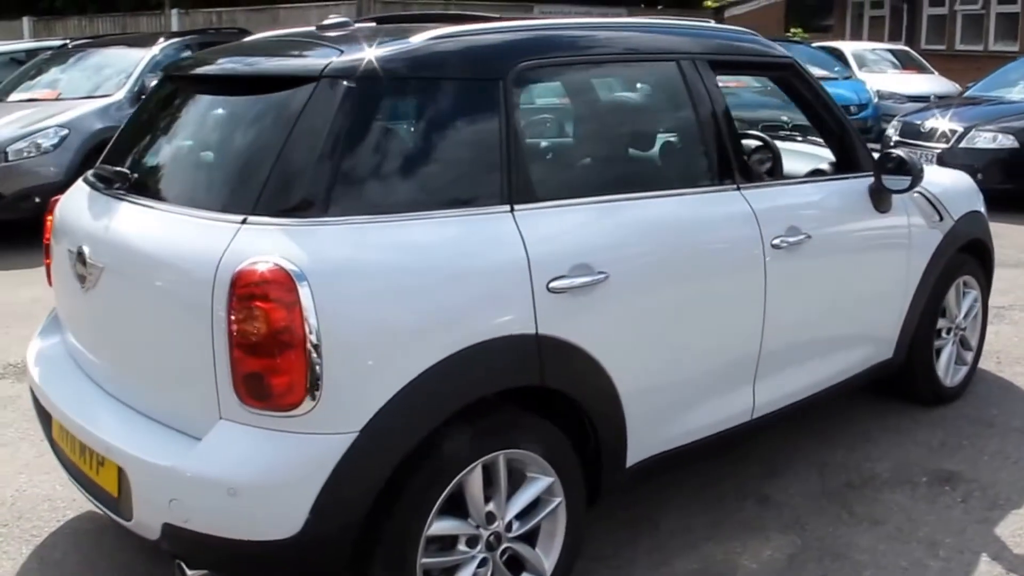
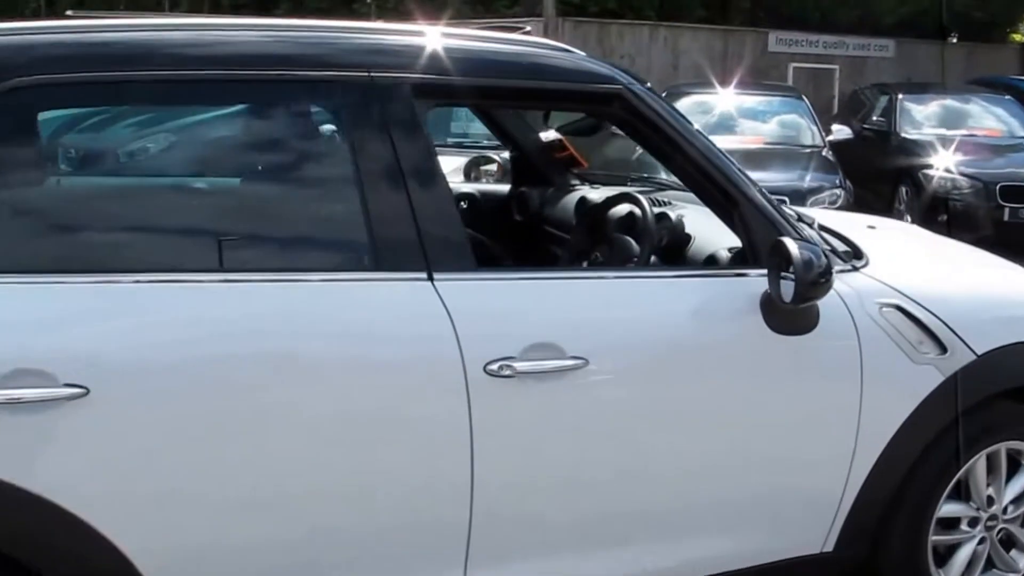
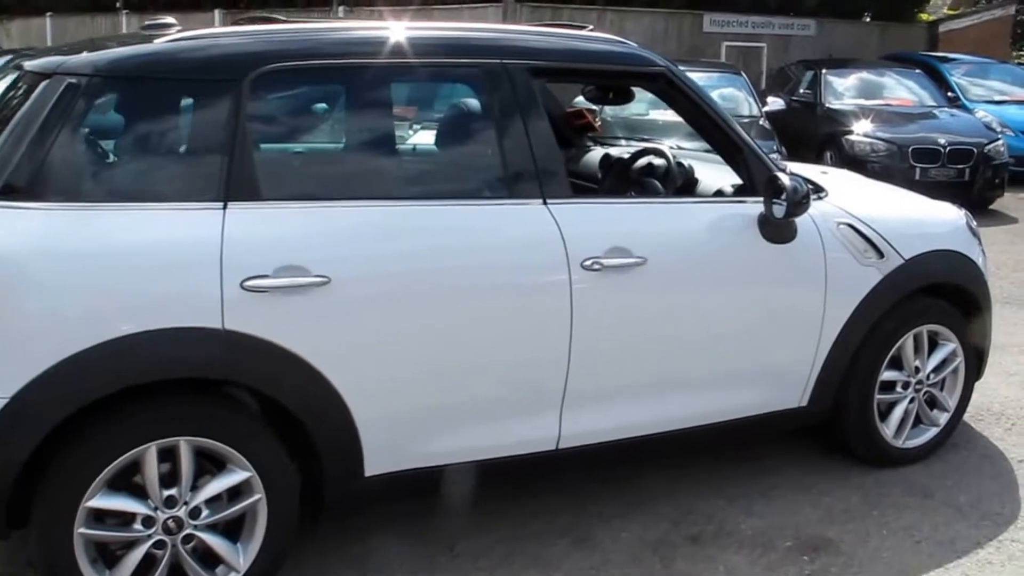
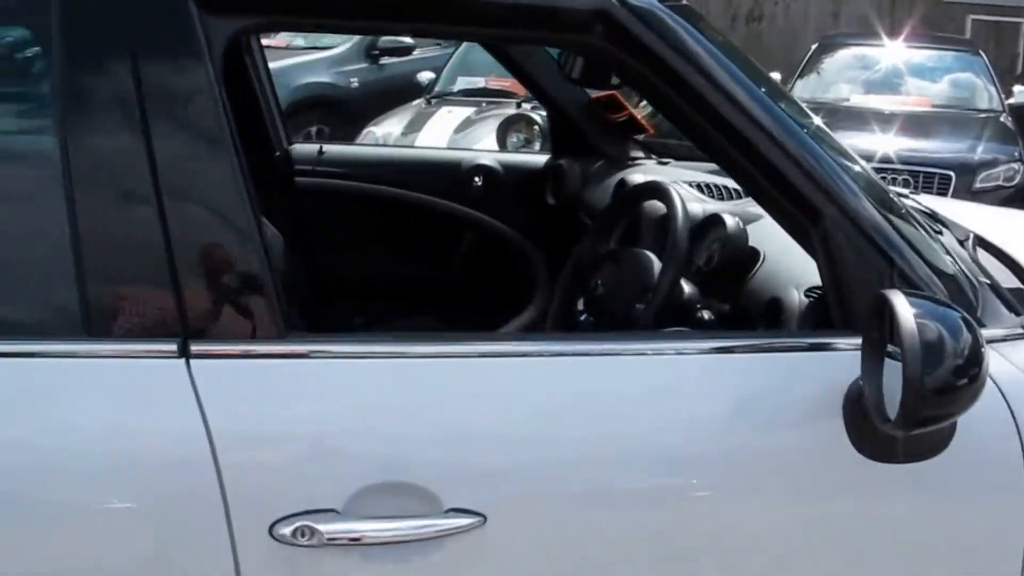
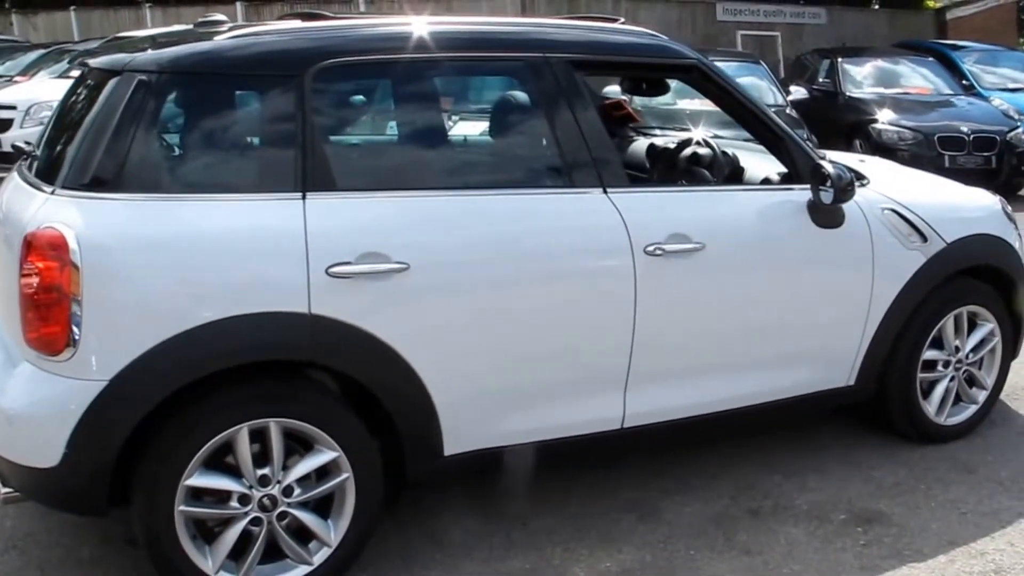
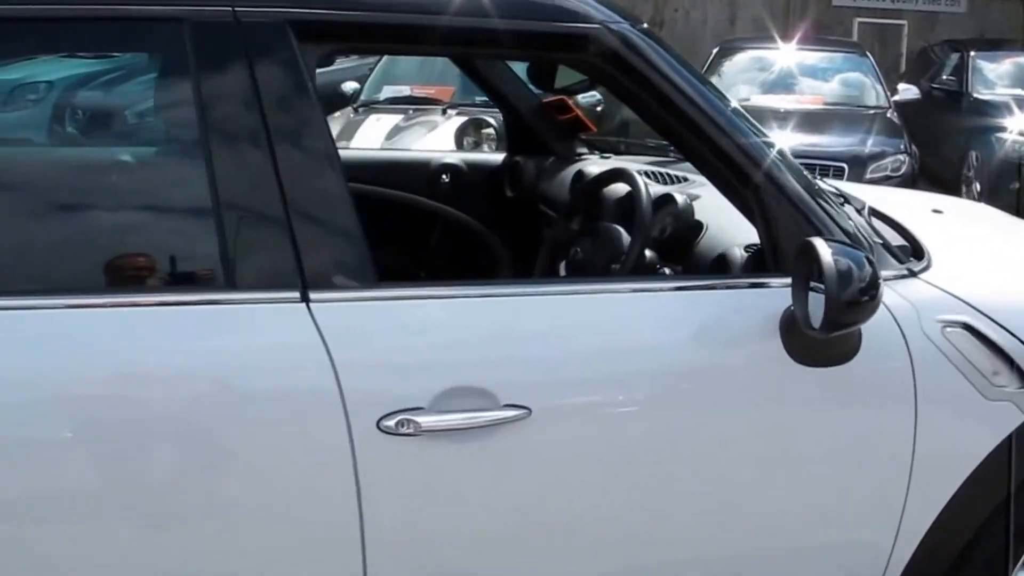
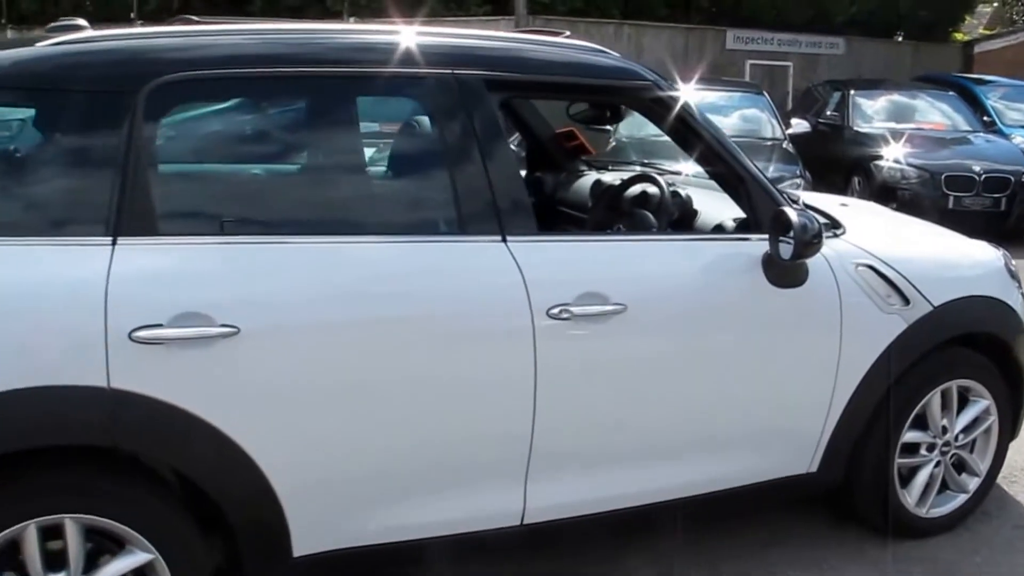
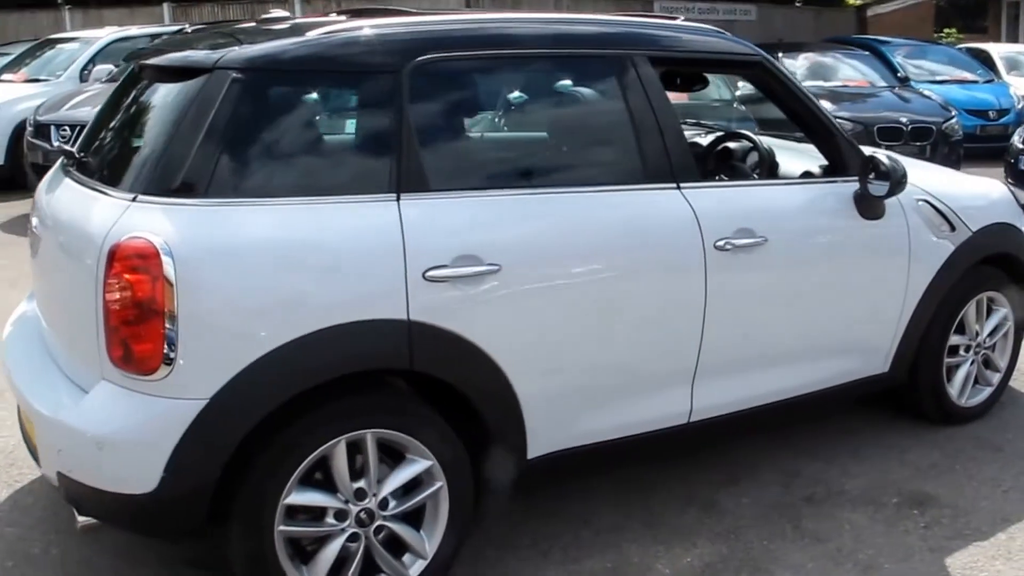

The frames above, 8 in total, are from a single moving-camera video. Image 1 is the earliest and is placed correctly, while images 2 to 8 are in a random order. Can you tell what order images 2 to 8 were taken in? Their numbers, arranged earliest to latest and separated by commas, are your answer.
8, 5, 3, 7, 2, 6, 4
